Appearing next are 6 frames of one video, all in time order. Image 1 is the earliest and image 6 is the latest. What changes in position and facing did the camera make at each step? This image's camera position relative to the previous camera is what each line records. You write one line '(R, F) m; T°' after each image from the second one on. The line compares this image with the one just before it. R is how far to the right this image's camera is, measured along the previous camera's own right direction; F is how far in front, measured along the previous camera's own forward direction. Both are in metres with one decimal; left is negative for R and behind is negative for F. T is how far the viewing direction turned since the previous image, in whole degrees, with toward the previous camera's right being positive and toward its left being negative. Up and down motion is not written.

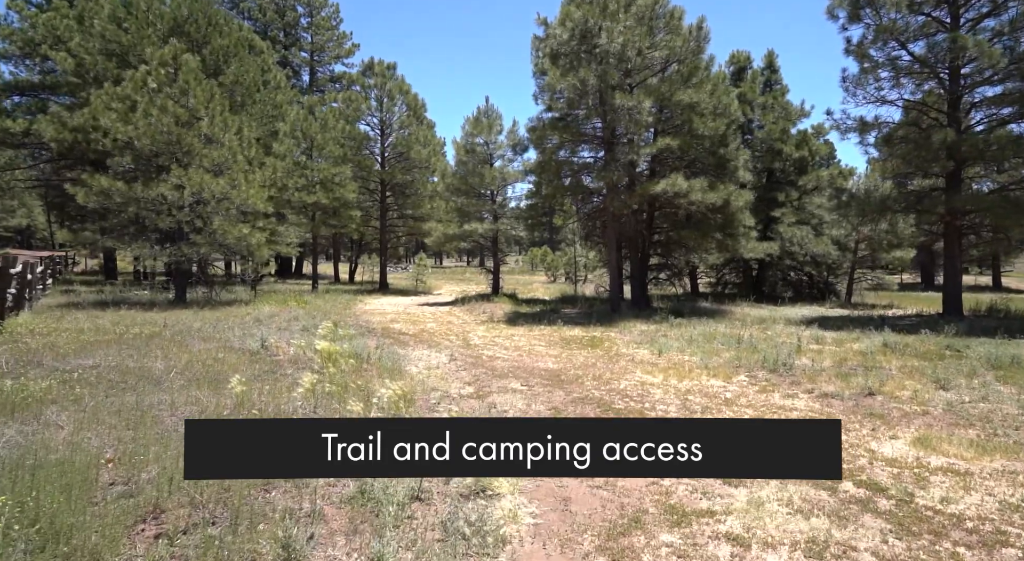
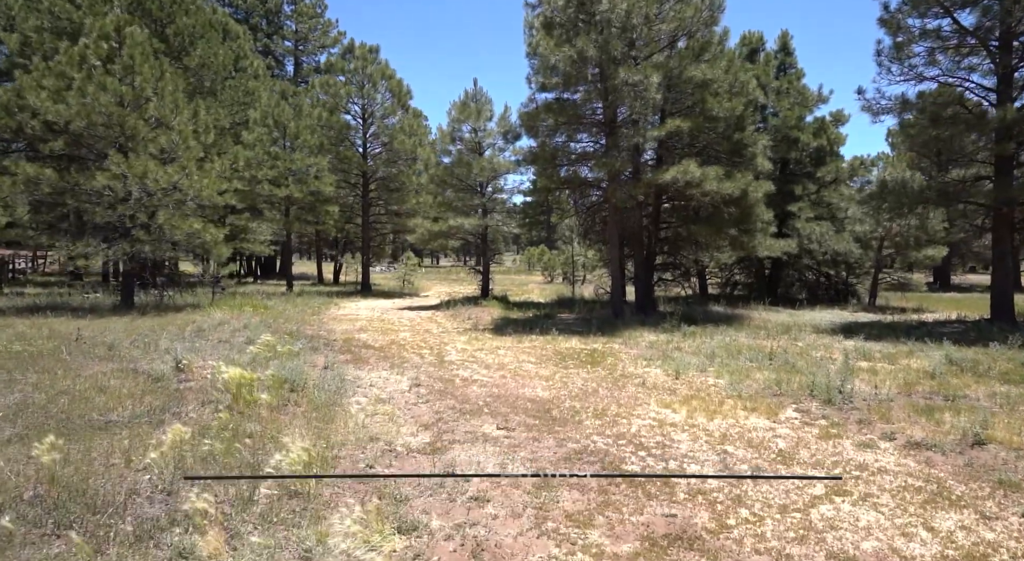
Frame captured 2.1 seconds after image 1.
(+0.2, +2.0) m; 0°
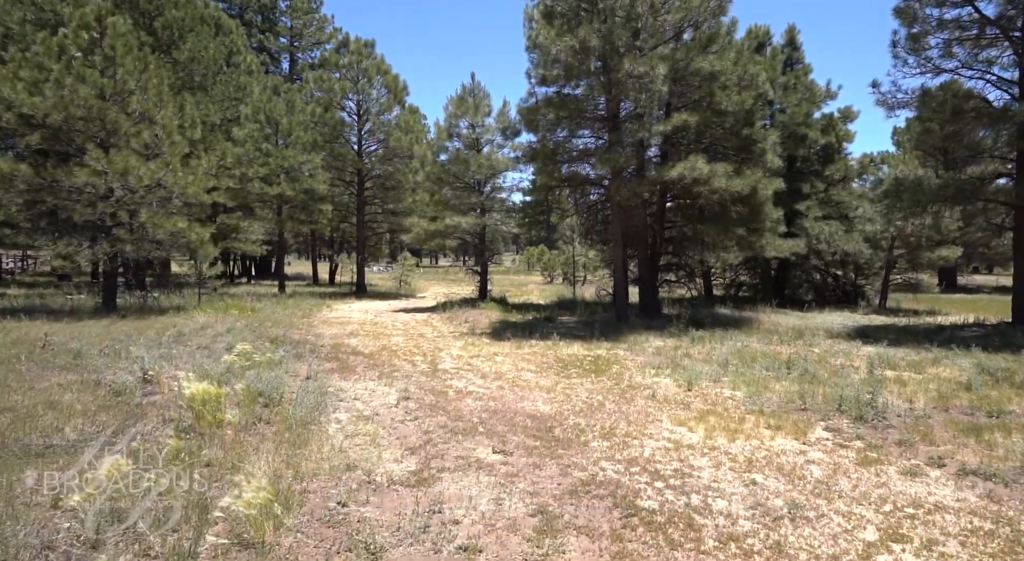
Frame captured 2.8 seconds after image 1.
(0.0, +0.7) m; 0°
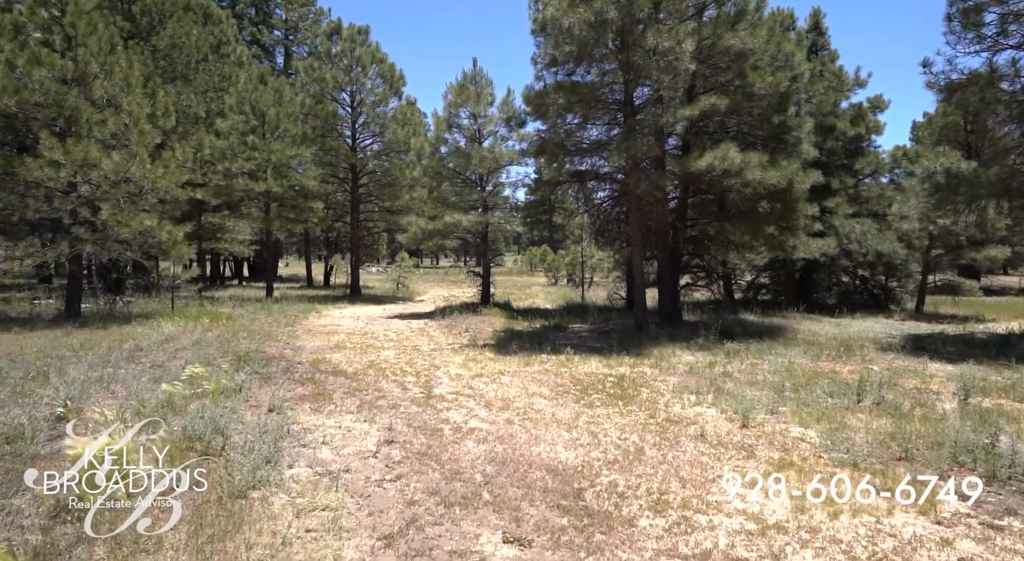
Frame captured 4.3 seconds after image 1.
(-0.1, +1.5) m; 0°
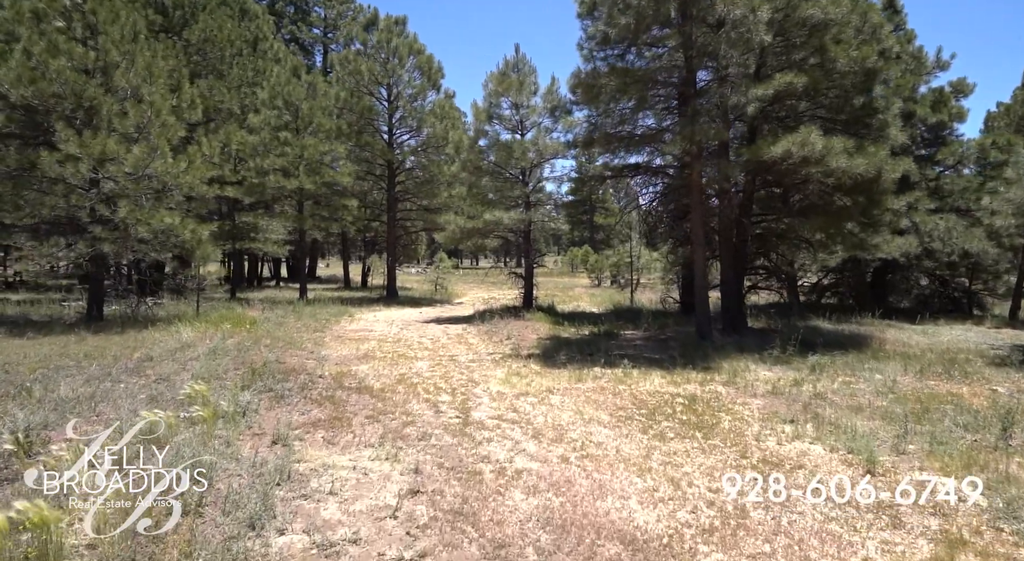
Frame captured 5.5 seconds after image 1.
(-0.1, +1.2) m; -3°
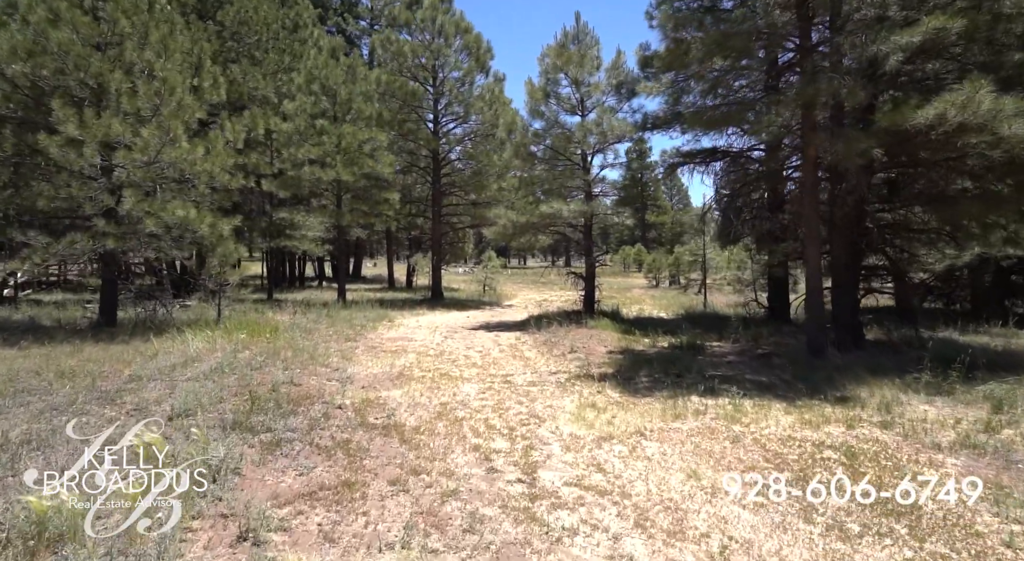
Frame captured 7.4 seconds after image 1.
(-0.3, +2.0) m; -4°
